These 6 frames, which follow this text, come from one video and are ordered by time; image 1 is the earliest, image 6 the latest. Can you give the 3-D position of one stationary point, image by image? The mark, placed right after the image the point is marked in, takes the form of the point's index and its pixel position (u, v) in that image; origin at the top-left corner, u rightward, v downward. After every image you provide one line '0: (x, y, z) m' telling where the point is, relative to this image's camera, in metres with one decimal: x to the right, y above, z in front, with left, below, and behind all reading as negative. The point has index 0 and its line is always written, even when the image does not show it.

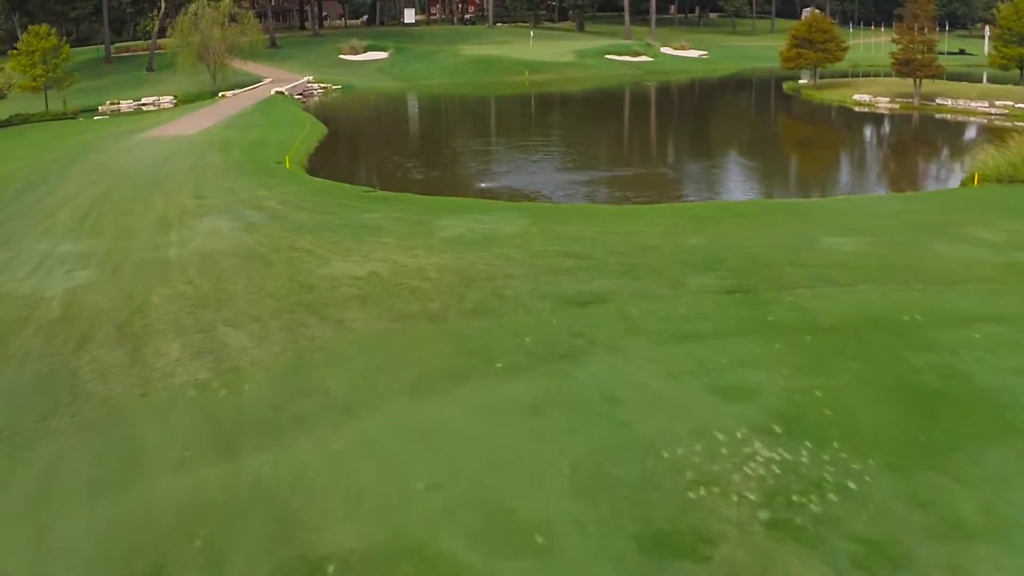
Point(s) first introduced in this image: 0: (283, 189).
0: (-4.7, +2.1, +18.8) m
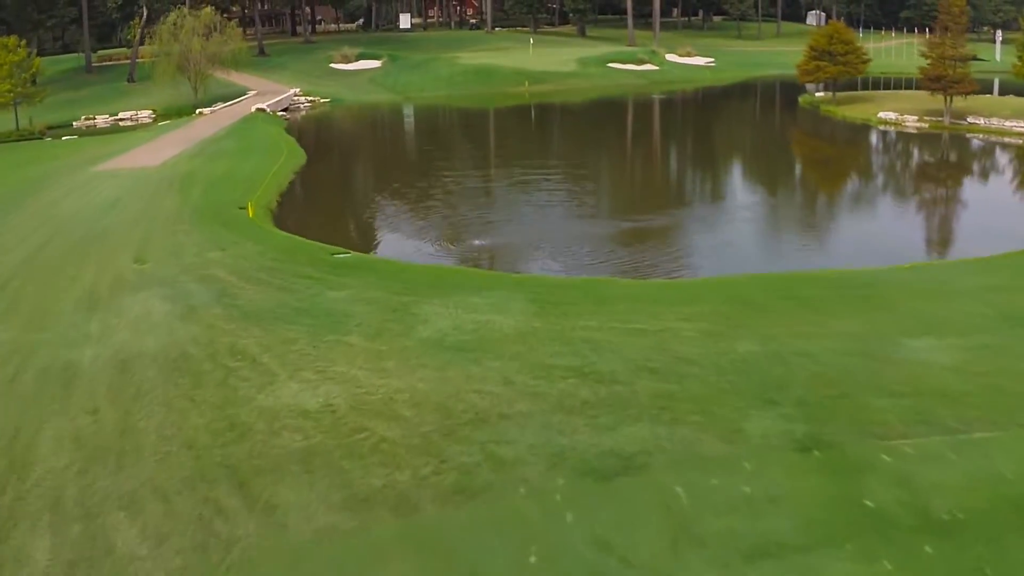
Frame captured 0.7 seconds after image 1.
0: (-4.7, +0.7, +15.9) m
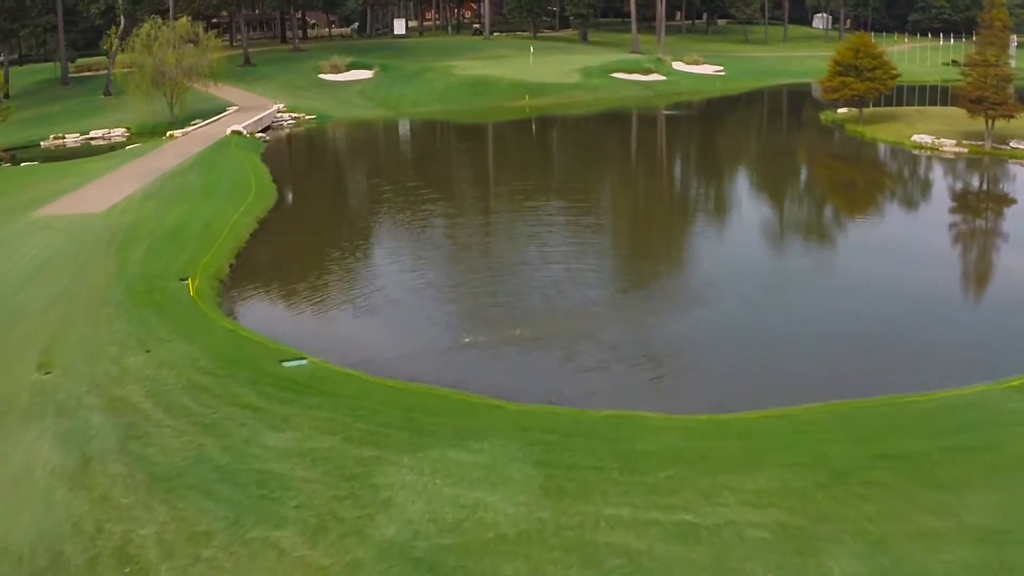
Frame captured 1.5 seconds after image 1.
0: (-4.7, -0.8, +12.8) m
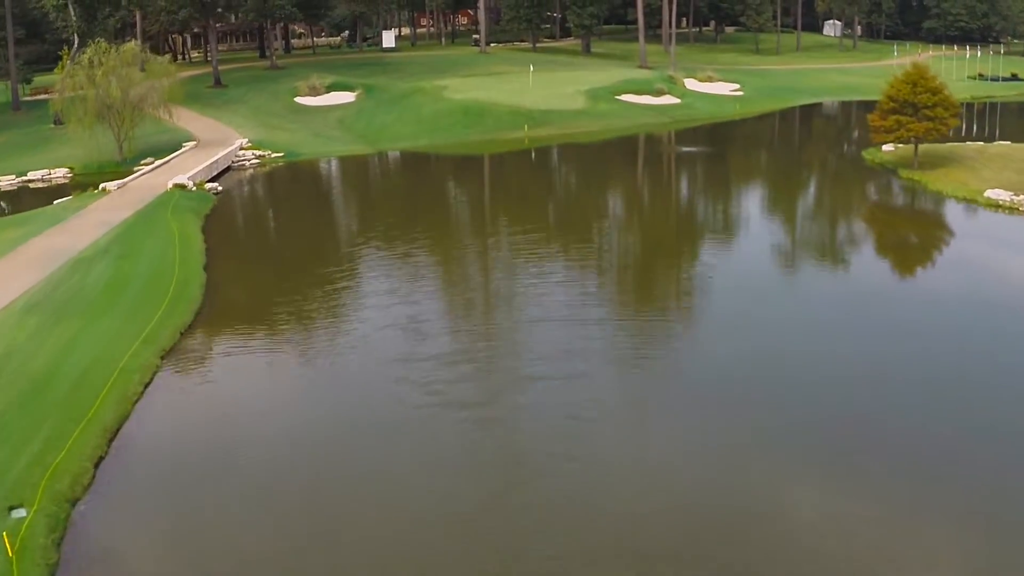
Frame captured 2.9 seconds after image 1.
0: (-4.8, -3.5, +7.4) m
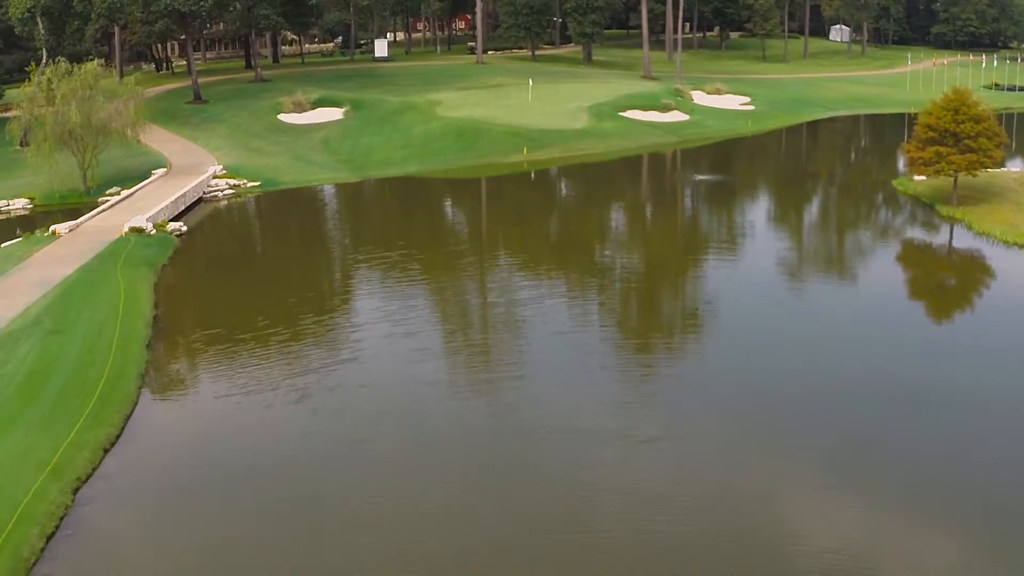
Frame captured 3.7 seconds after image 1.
0: (-4.8, -5.1, +4.4) m
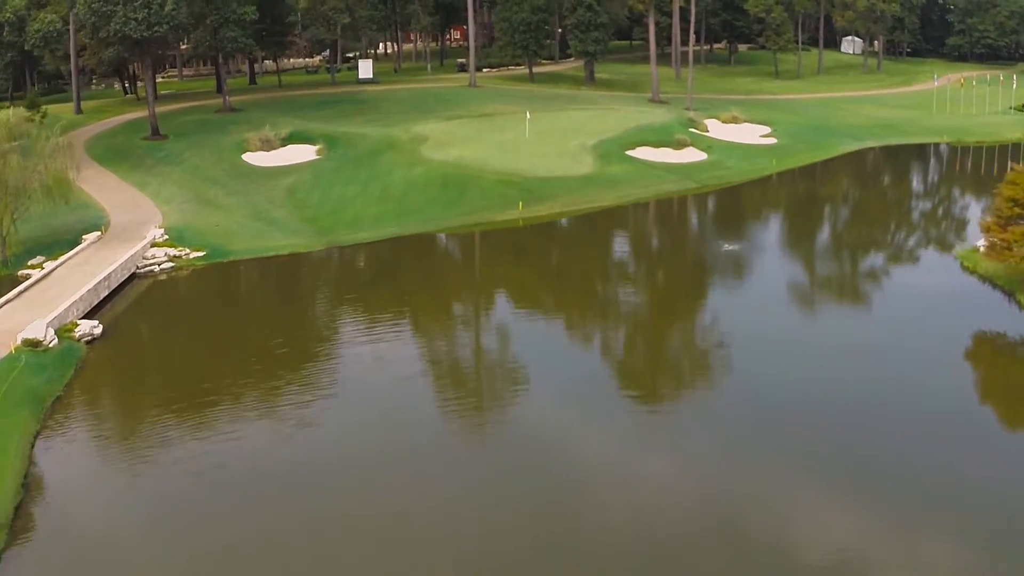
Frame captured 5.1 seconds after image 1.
0: (-4.9, -7.9, -0.9) m
